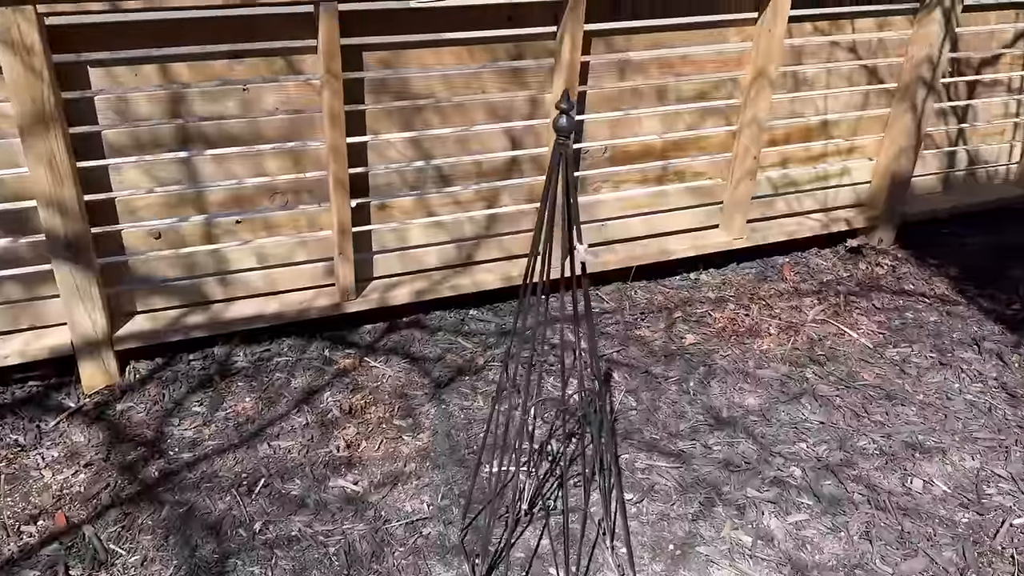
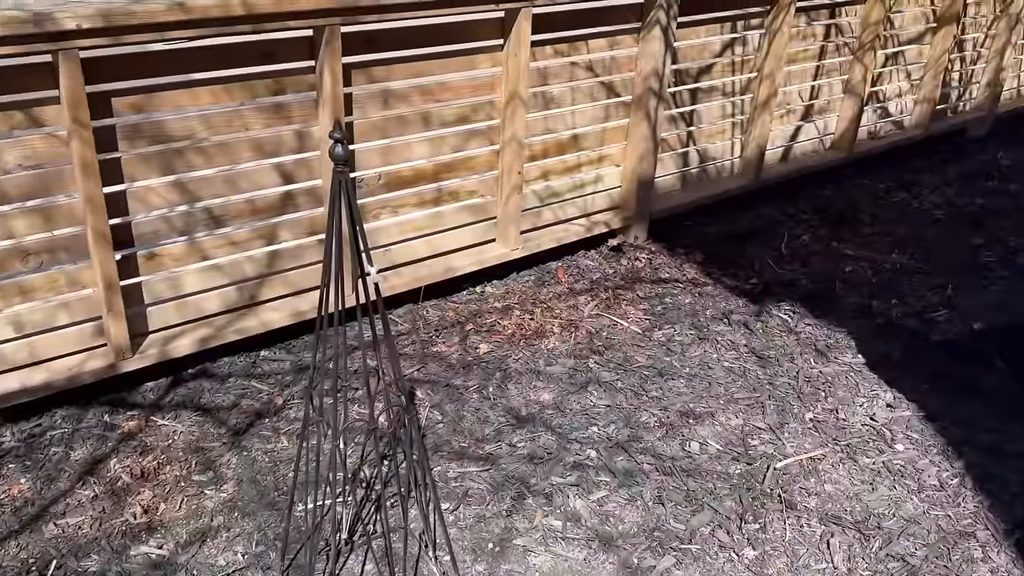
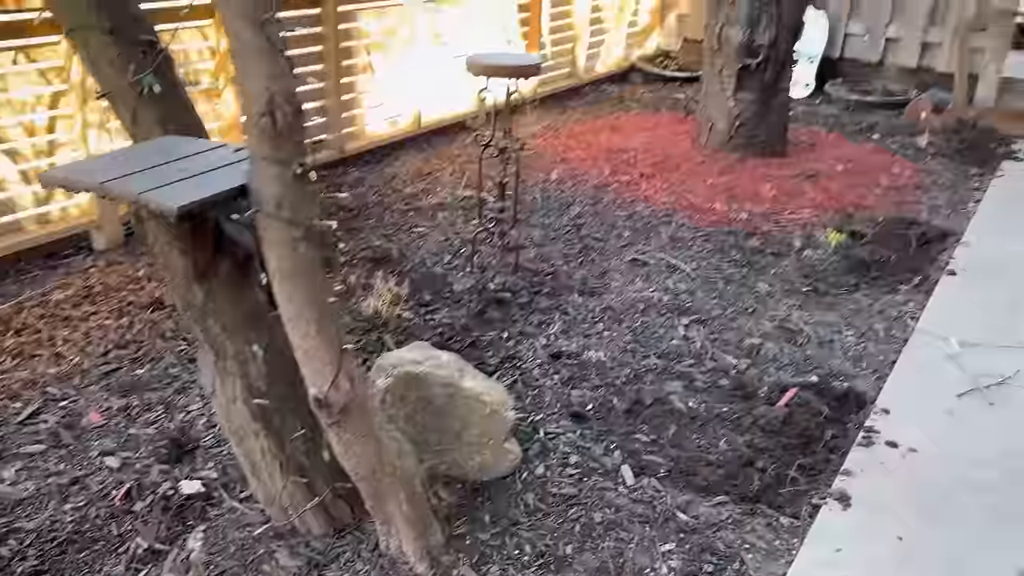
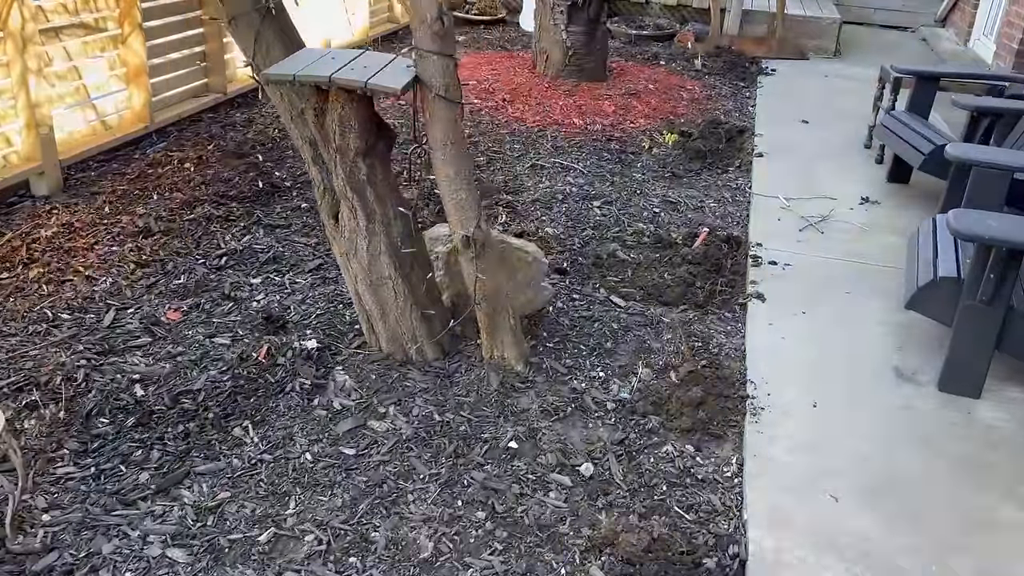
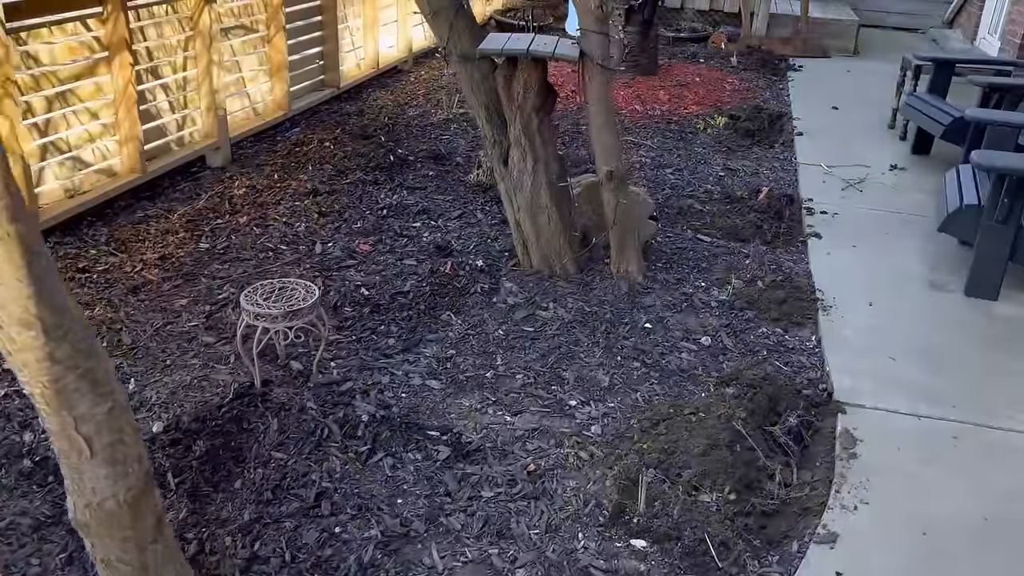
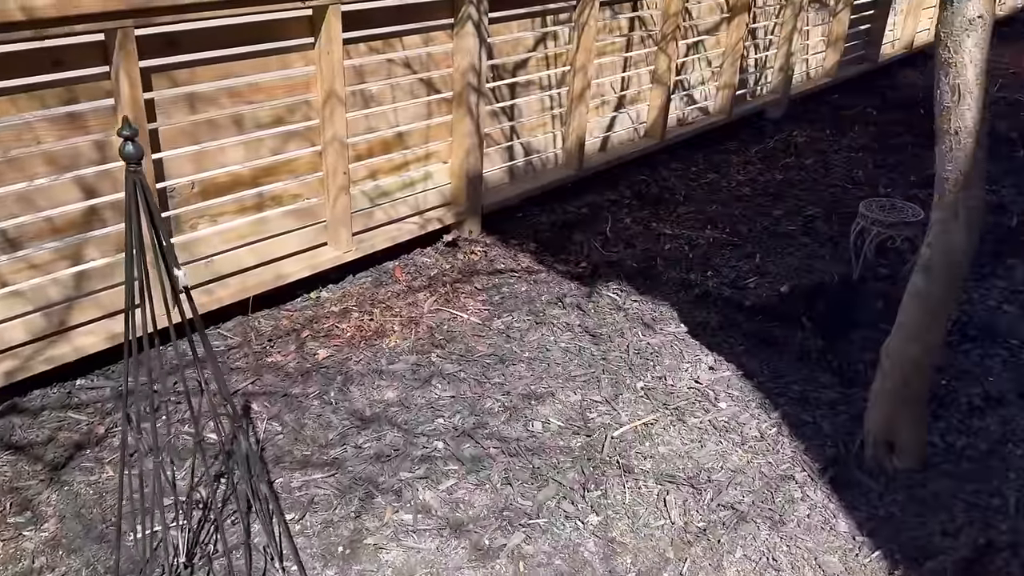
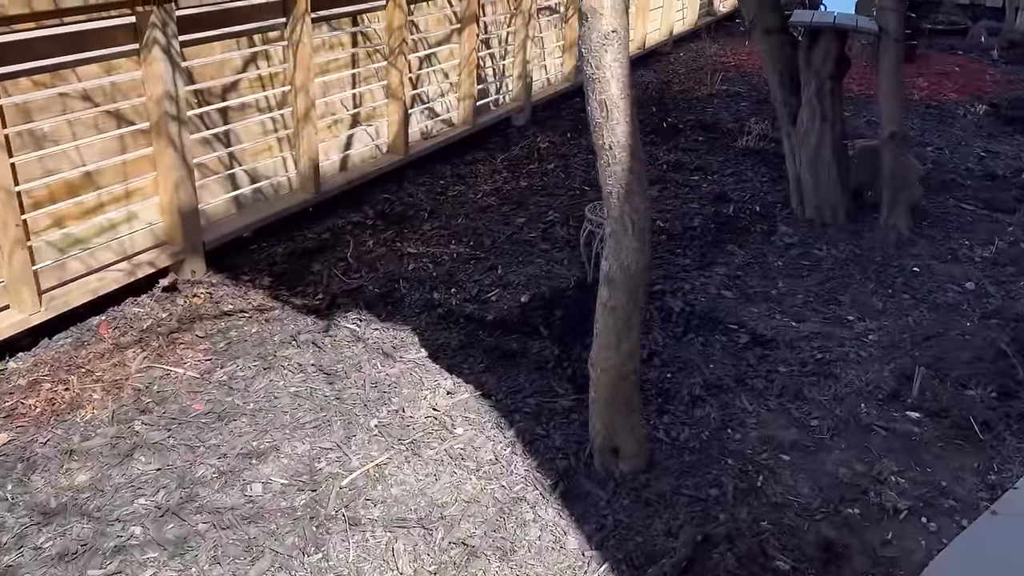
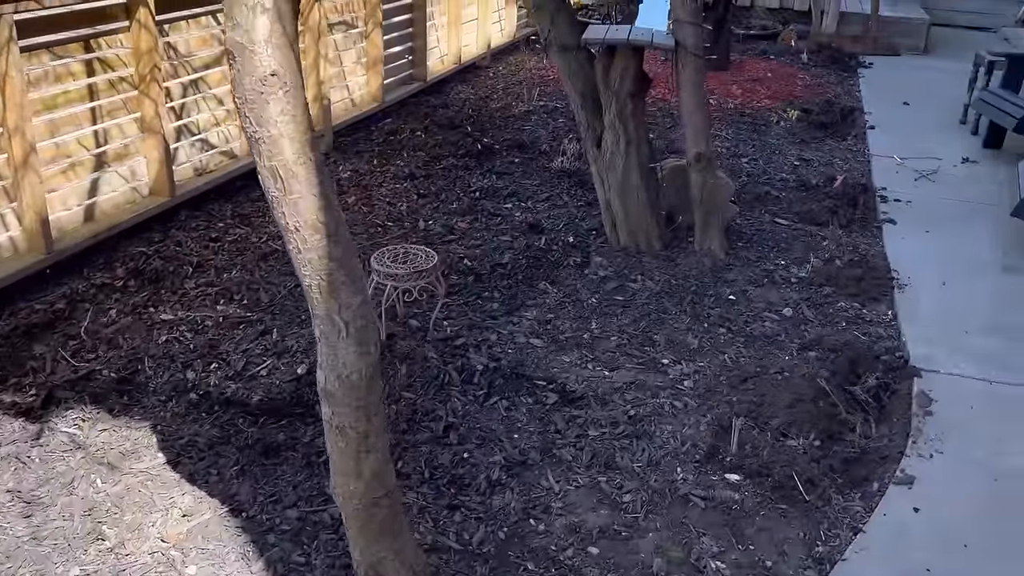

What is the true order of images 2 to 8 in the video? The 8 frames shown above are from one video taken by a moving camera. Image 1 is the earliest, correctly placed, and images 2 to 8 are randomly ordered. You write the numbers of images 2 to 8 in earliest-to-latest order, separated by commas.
2, 6, 7, 8, 5, 4, 3
